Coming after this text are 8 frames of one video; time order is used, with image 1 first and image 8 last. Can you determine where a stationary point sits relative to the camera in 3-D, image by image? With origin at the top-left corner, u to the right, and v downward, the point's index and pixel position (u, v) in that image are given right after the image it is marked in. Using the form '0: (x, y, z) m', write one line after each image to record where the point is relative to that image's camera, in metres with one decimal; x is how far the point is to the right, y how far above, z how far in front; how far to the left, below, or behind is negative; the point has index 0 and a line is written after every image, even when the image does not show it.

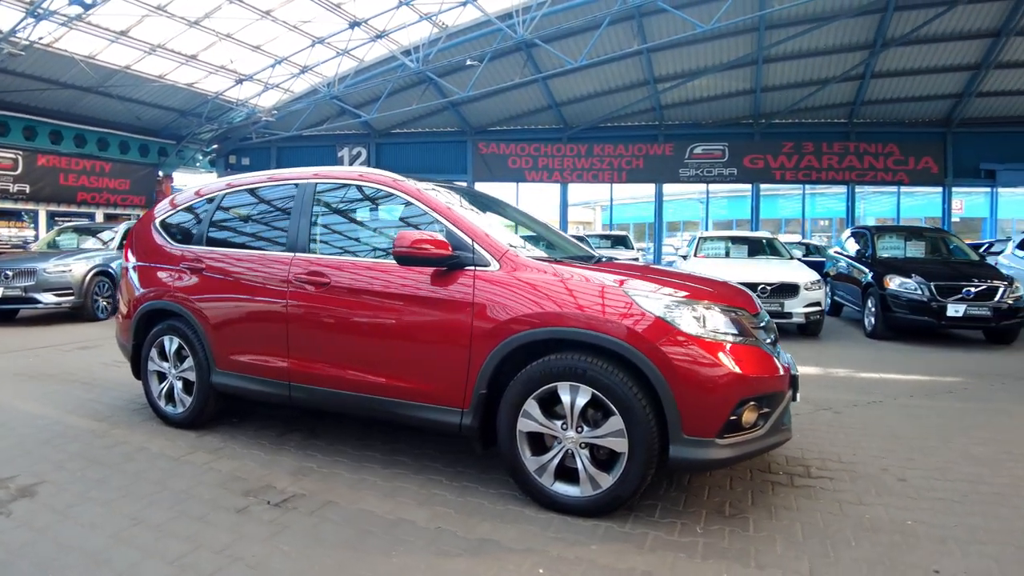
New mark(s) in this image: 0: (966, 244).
0: (+5.9, +0.5, +8.3) m
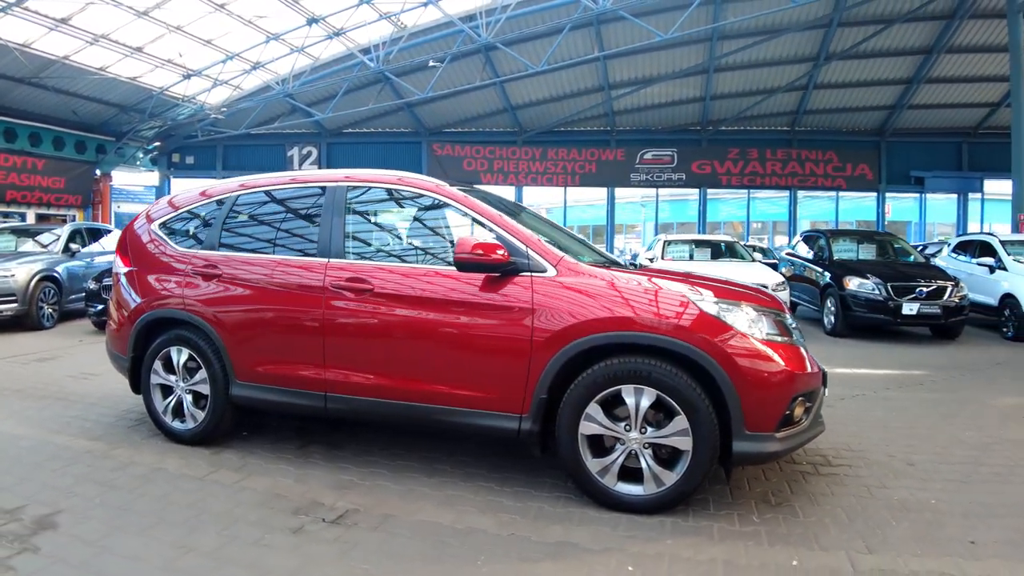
0: (+5.6, +0.6, +9.0) m
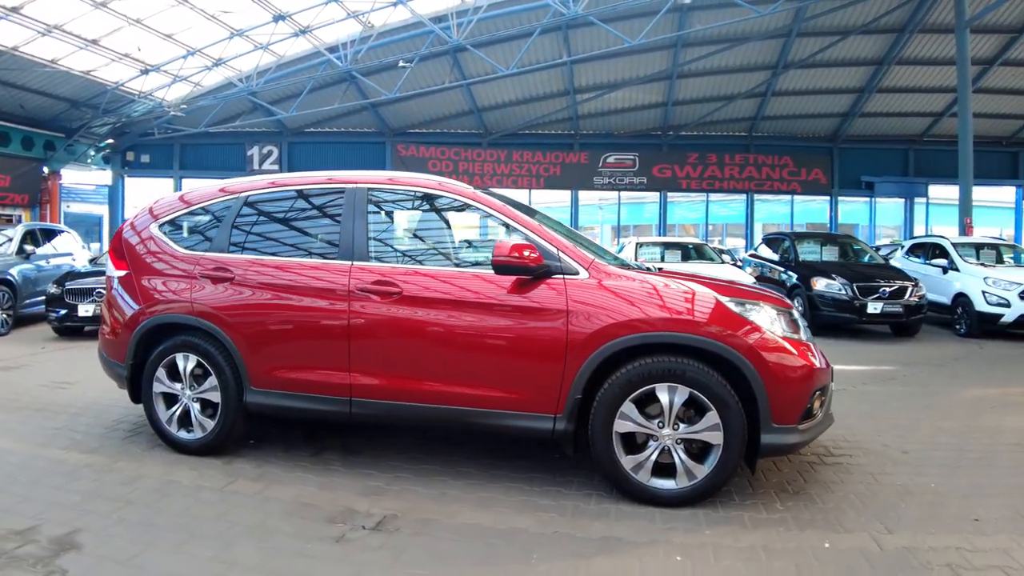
0: (+5.3, +0.6, +9.6) m
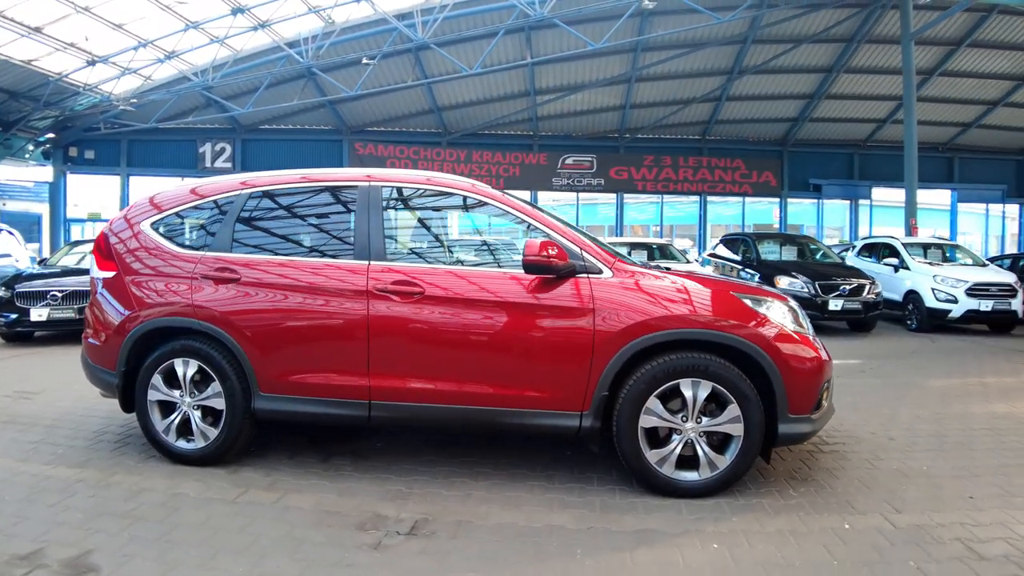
0: (+4.9, +0.6, +10.1) m
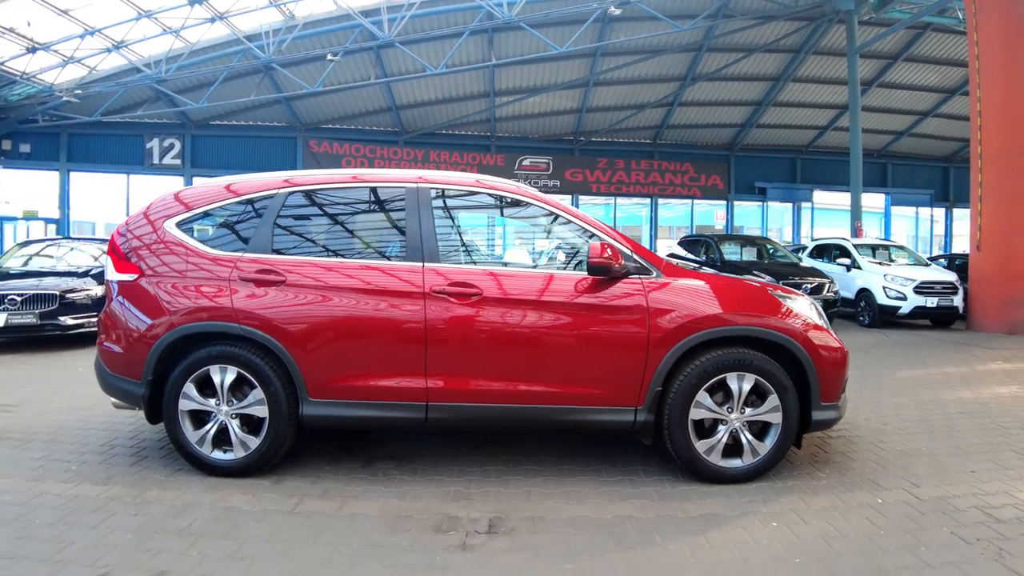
0: (+4.4, +0.7, +10.7) m
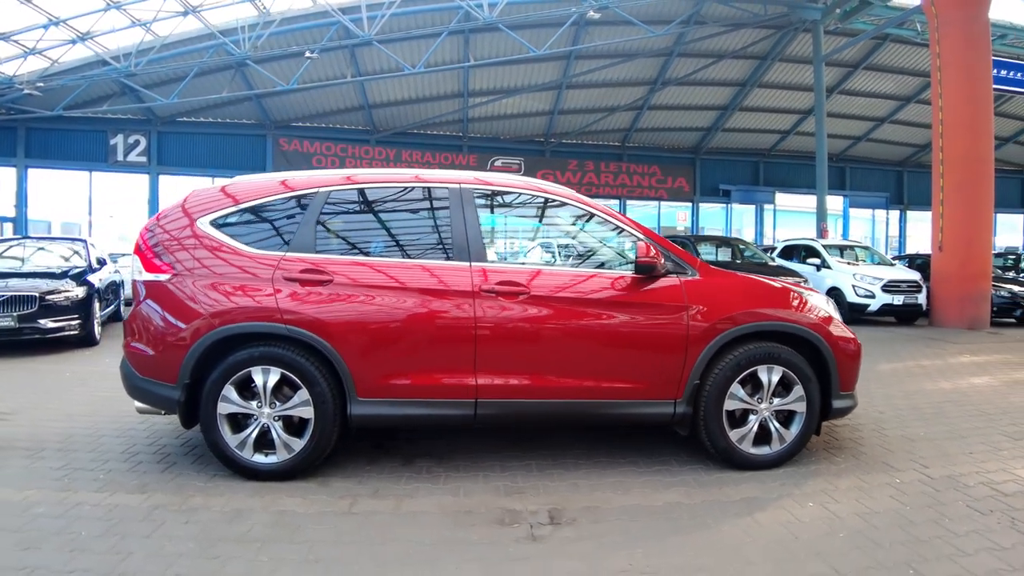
0: (+4.1, +0.7, +11.1) m
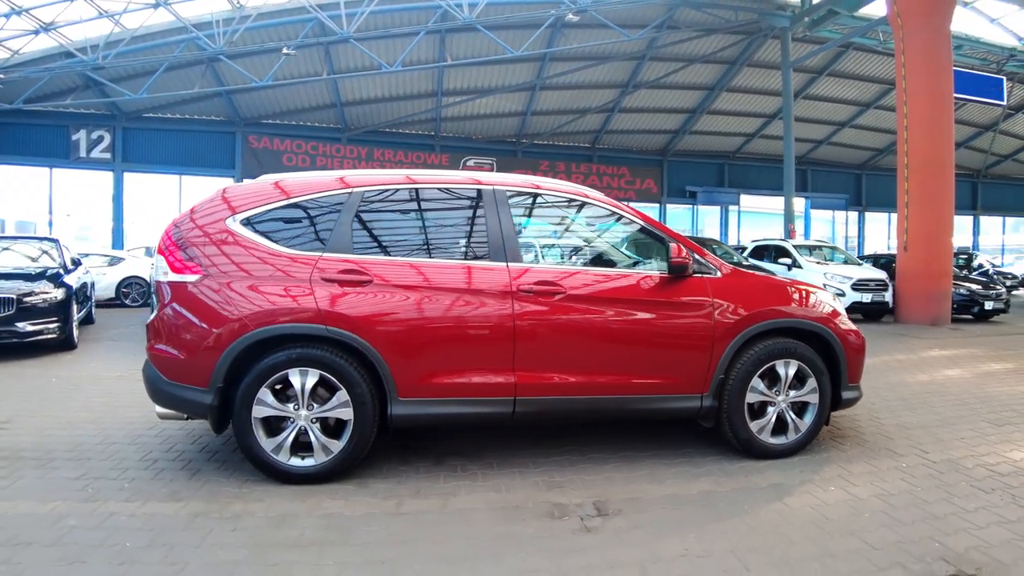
0: (+3.8, +0.7, +11.5) m
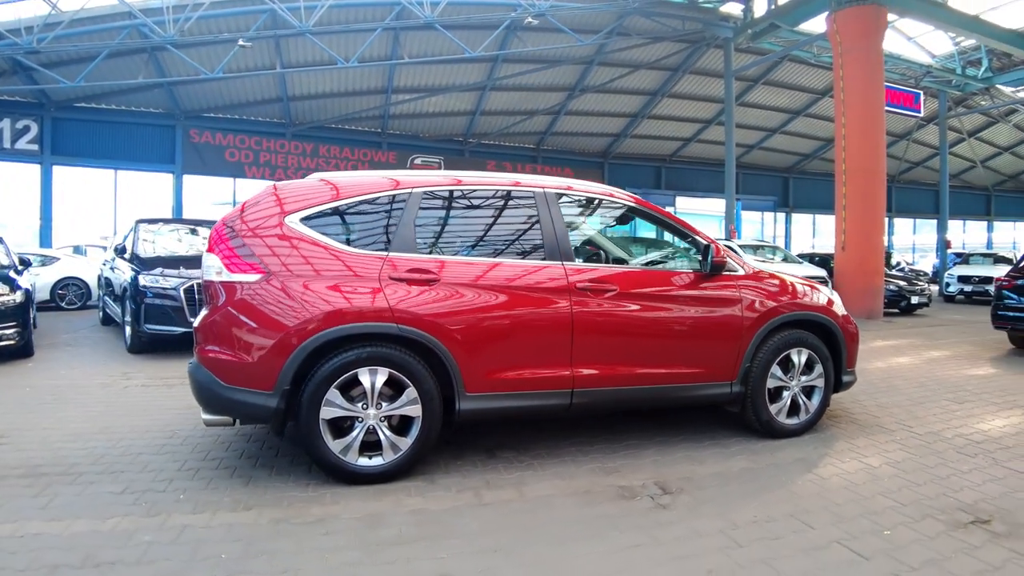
0: (+3.1, +0.8, +12.2) m
